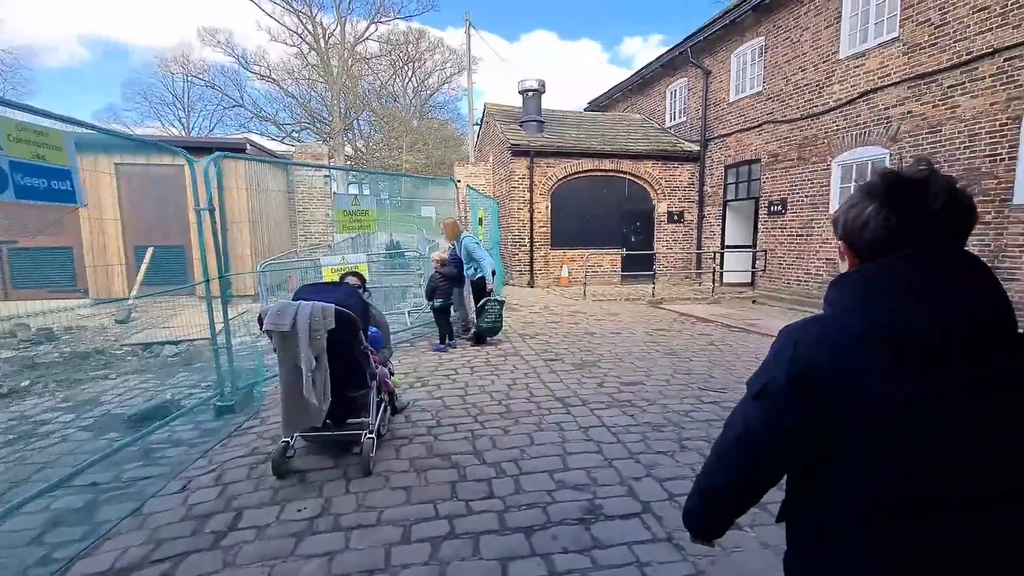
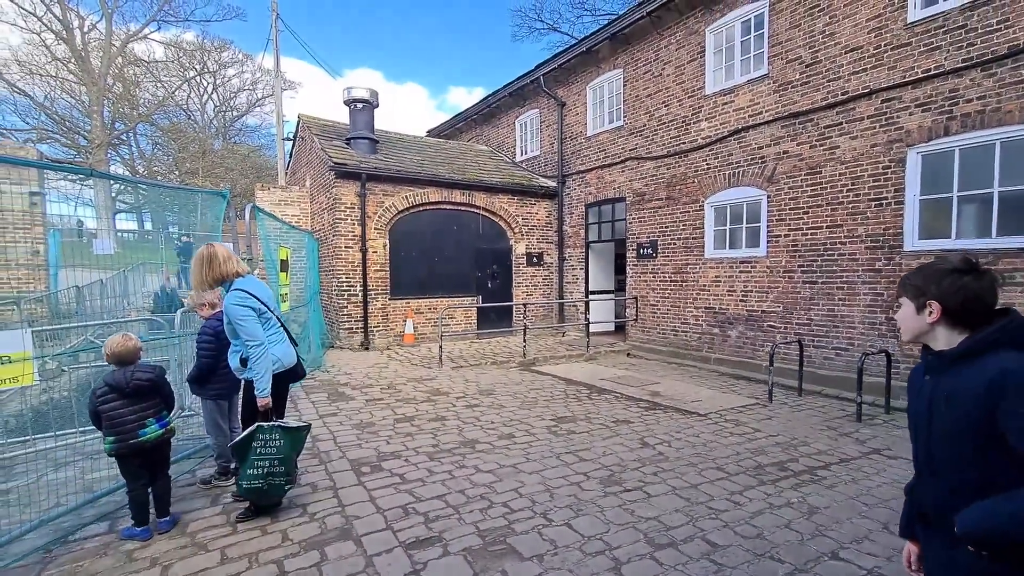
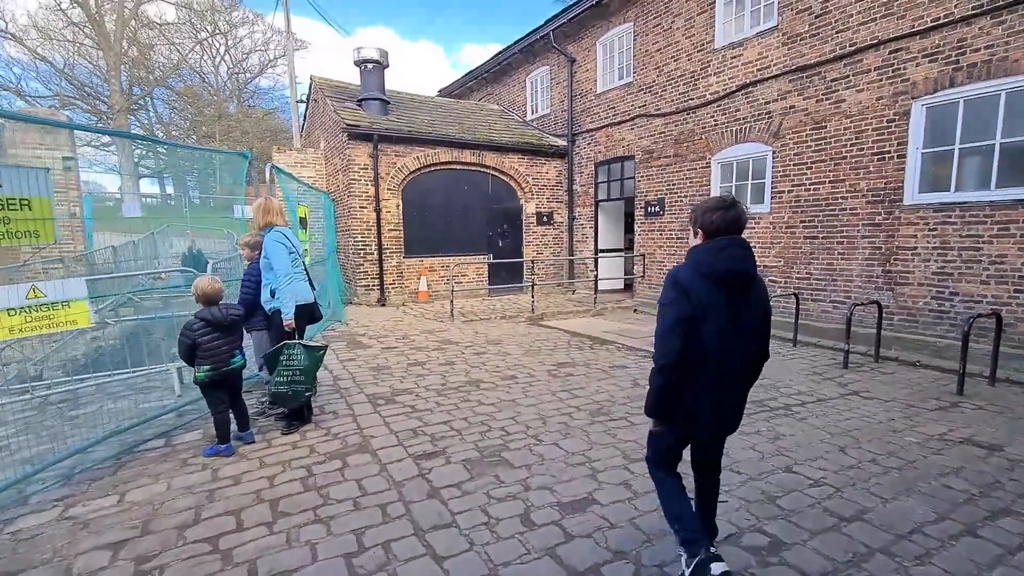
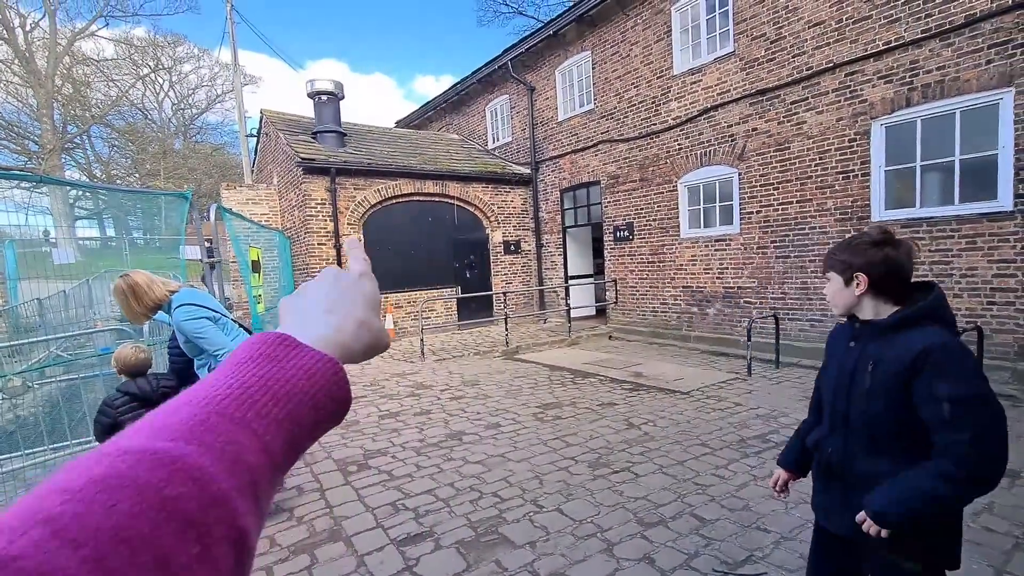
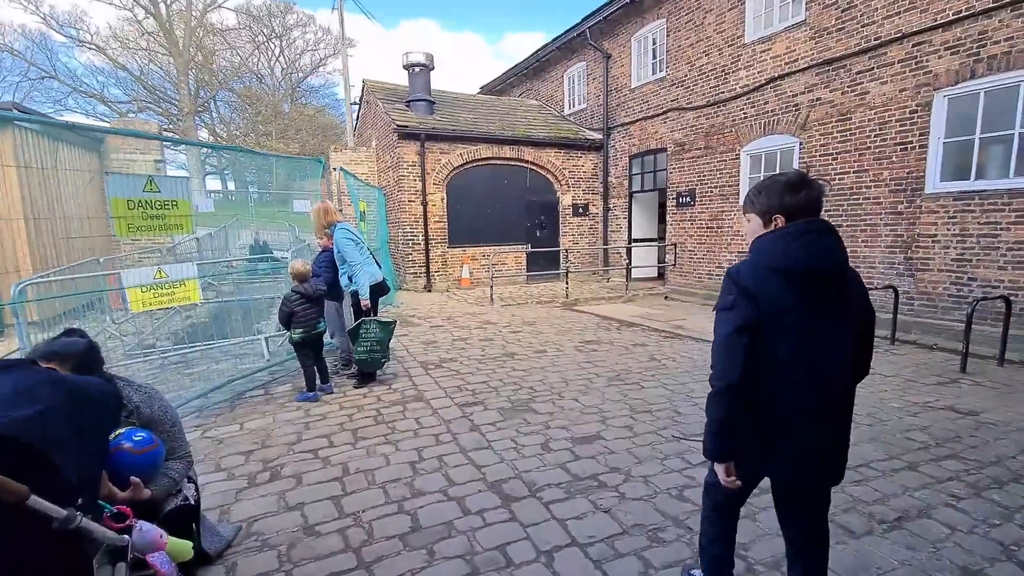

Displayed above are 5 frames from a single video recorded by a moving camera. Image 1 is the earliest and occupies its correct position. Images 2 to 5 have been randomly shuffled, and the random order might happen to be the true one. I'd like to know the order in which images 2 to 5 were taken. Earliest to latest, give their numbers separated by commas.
5, 3, 4, 2
